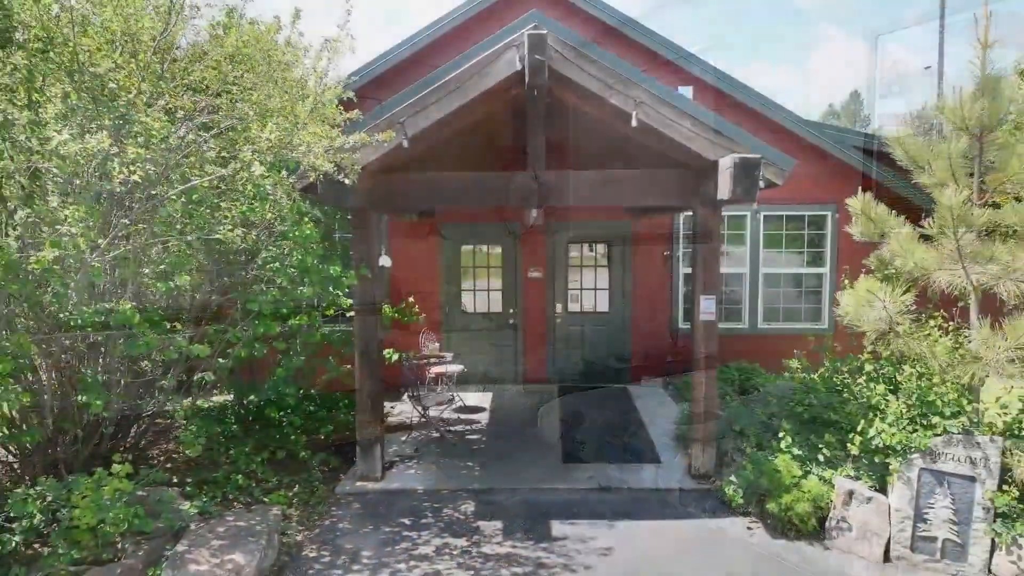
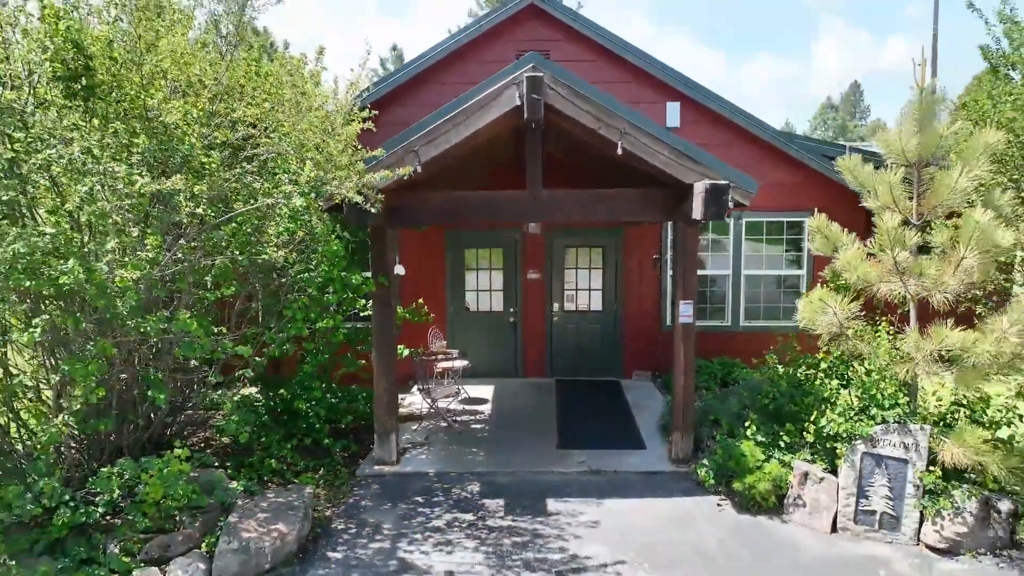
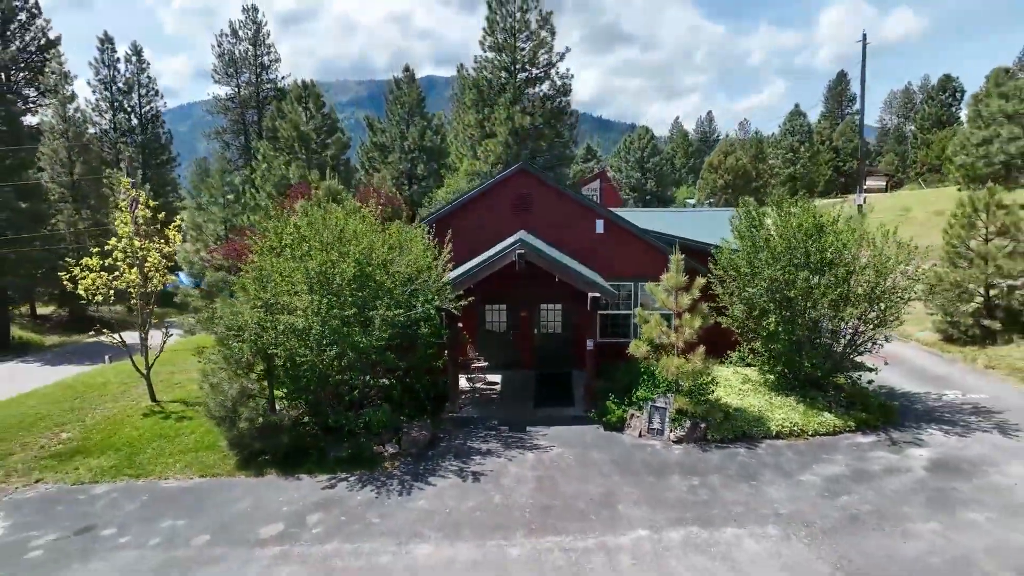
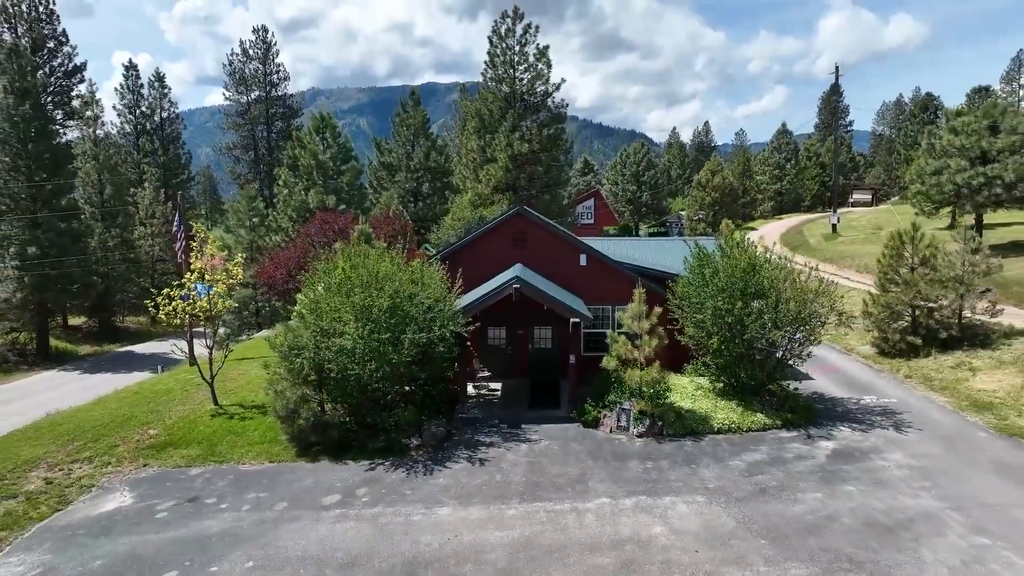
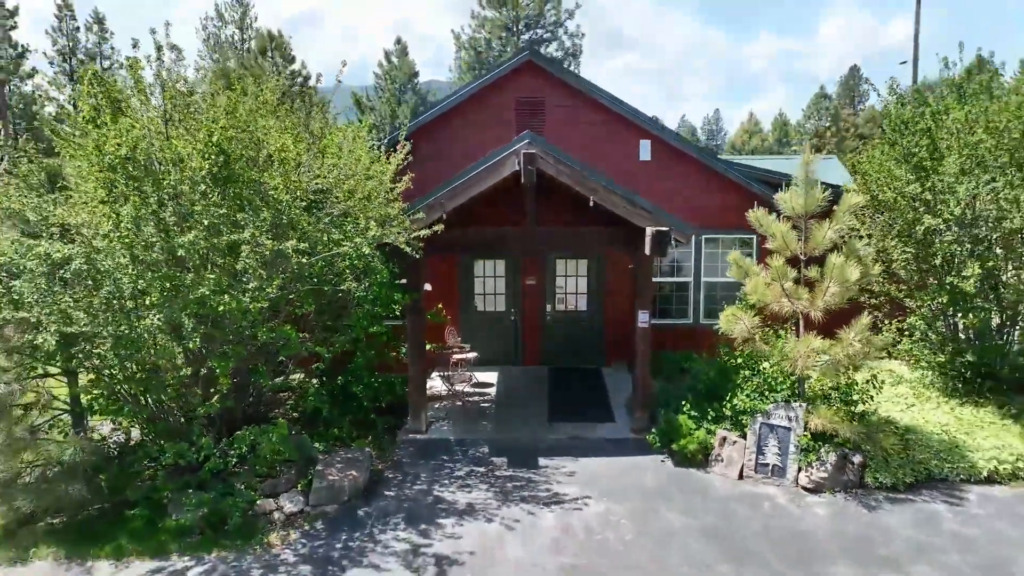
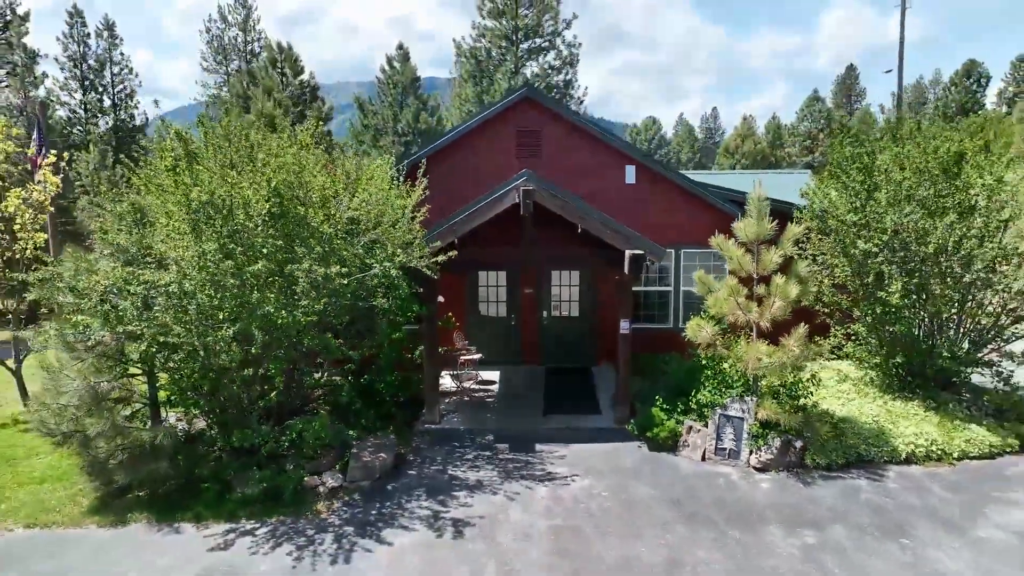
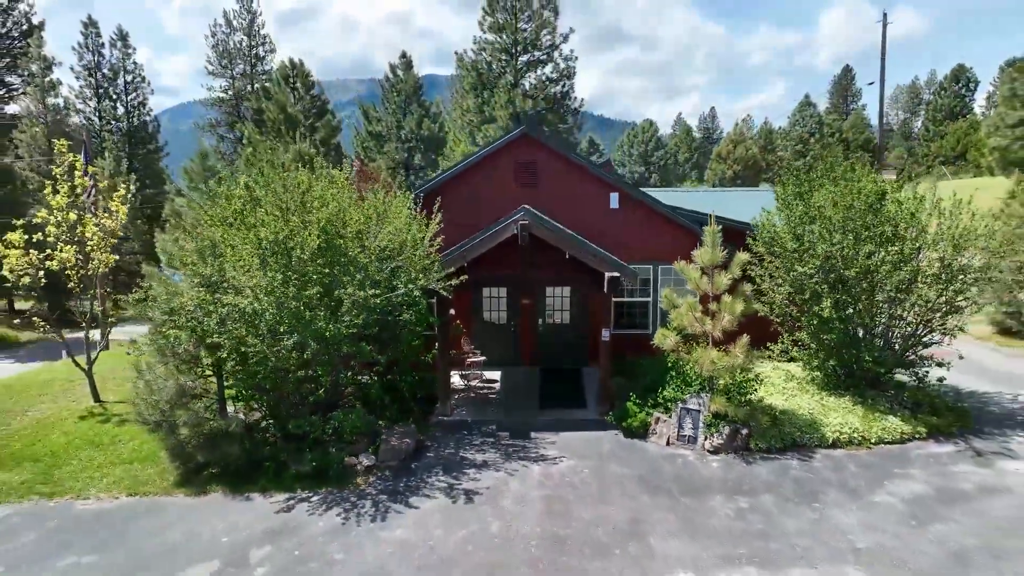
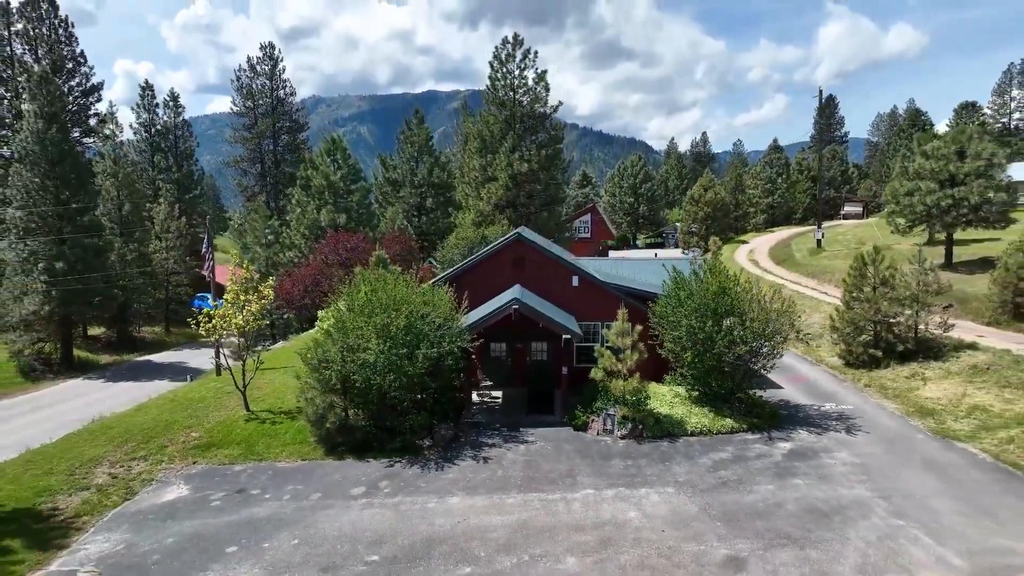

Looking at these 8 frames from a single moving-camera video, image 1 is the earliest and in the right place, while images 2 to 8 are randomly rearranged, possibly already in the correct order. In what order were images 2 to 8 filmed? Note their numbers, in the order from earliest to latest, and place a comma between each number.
2, 5, 6, 7, 3, 4, 8
